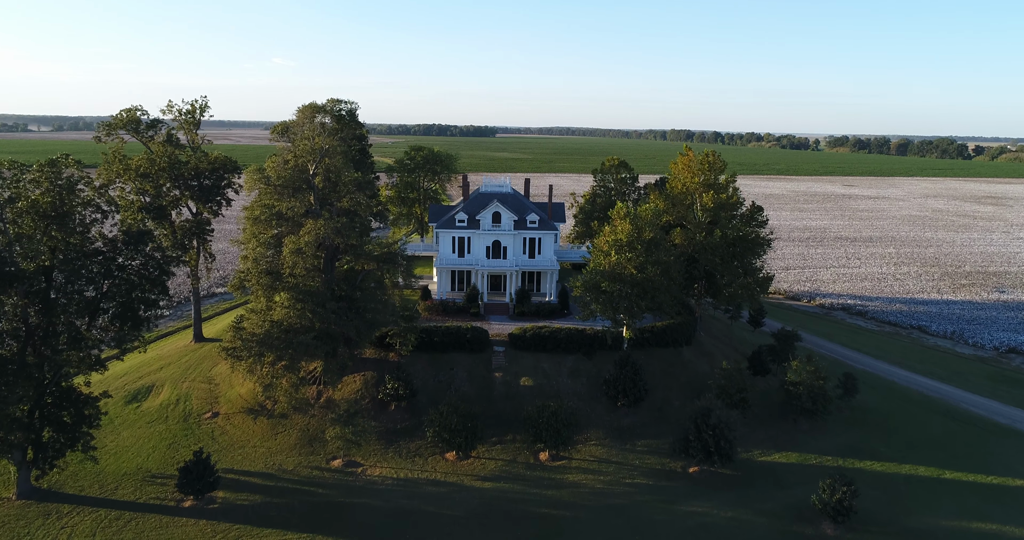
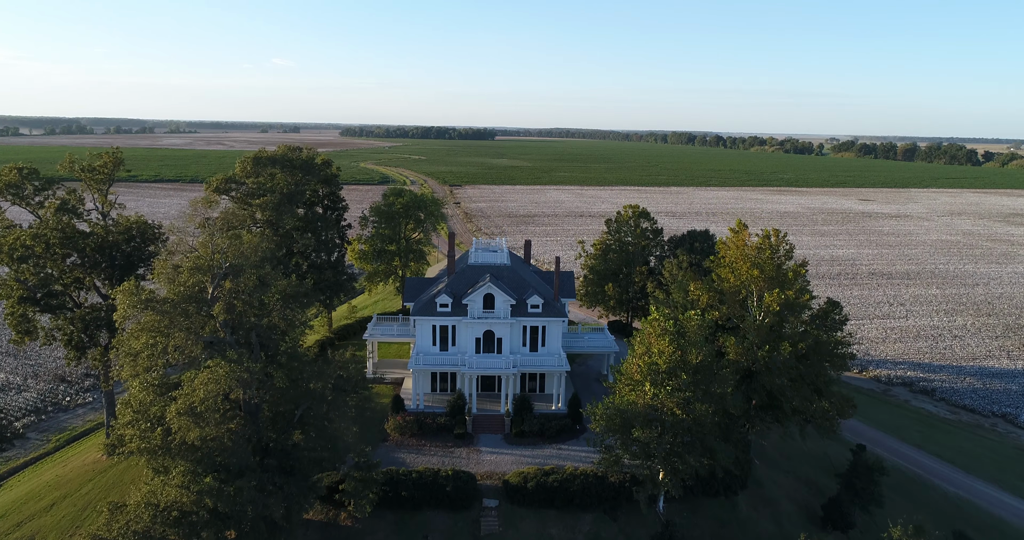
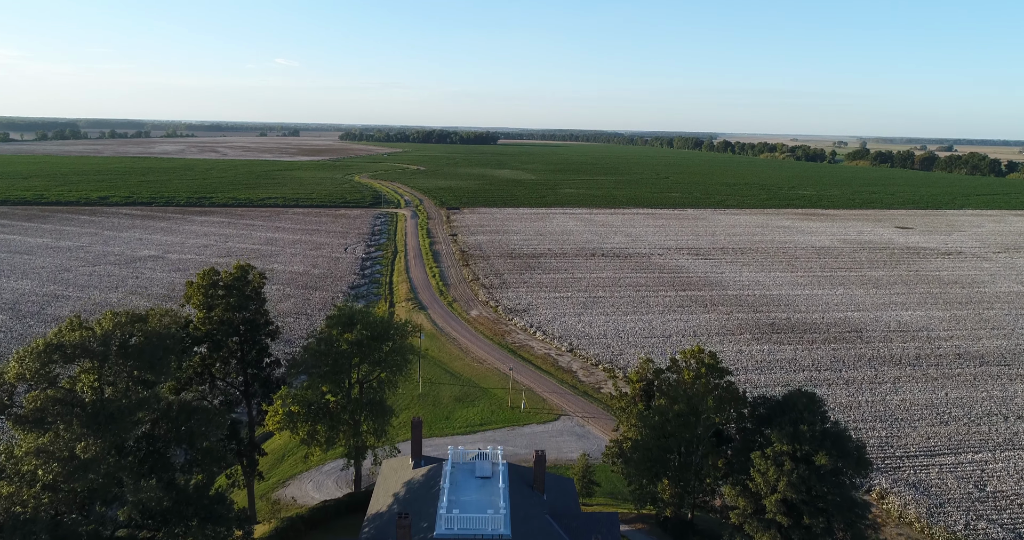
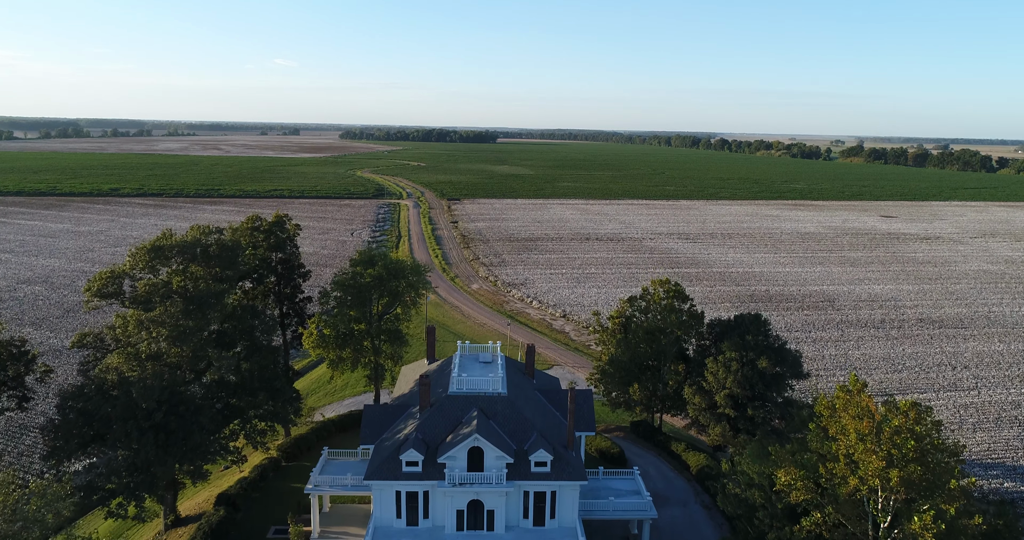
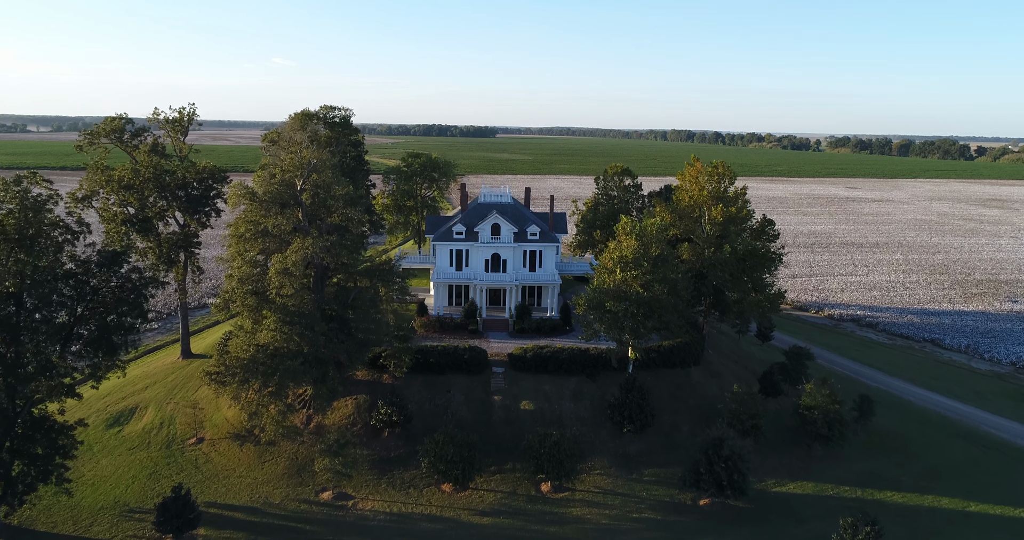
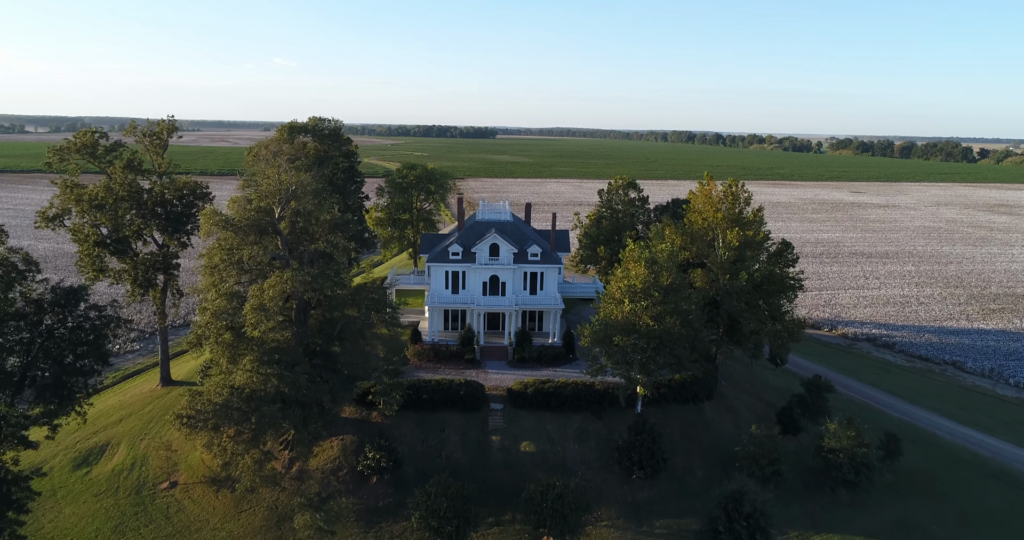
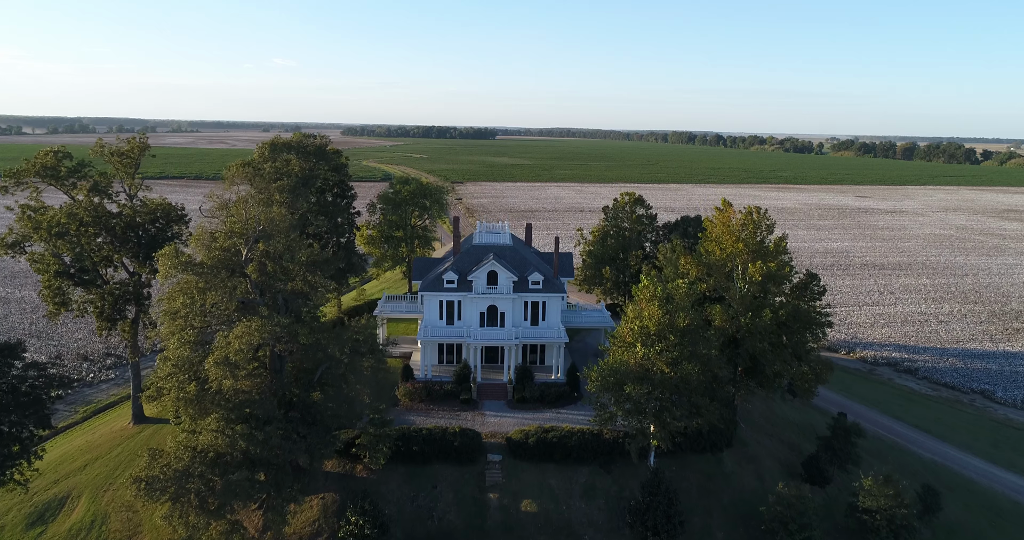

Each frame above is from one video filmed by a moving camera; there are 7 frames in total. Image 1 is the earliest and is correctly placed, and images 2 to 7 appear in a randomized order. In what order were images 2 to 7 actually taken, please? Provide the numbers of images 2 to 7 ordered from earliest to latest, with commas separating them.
5, 6, 7, 2, 4, 3
